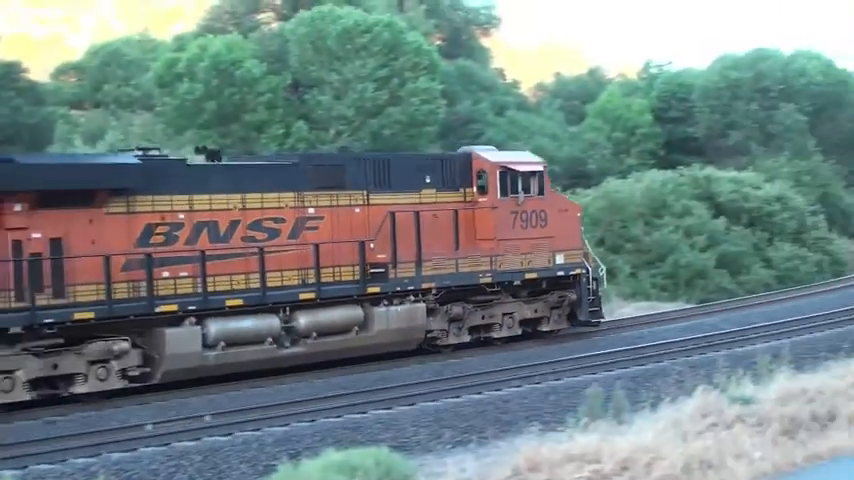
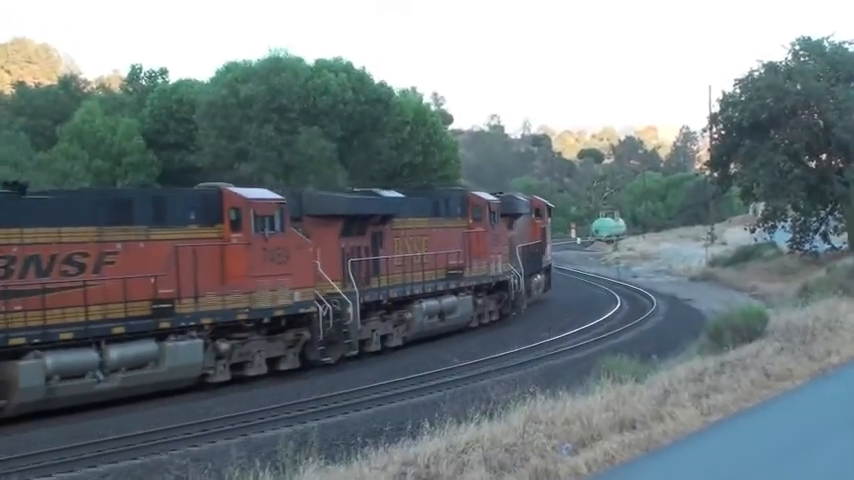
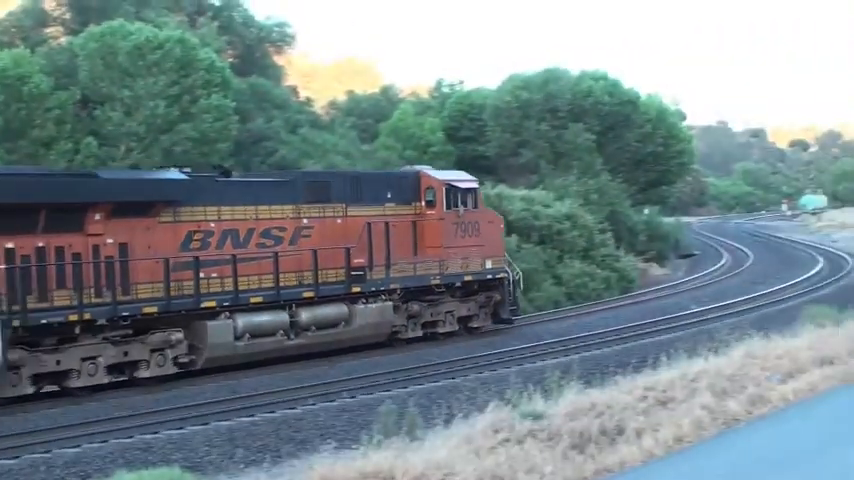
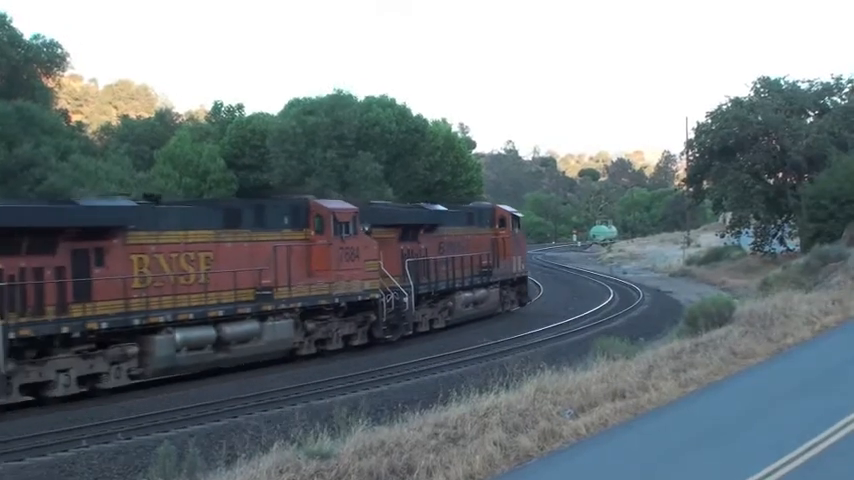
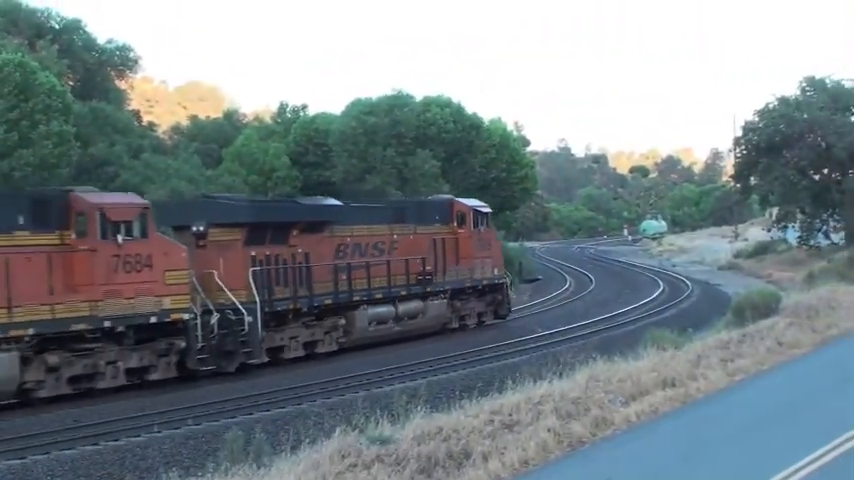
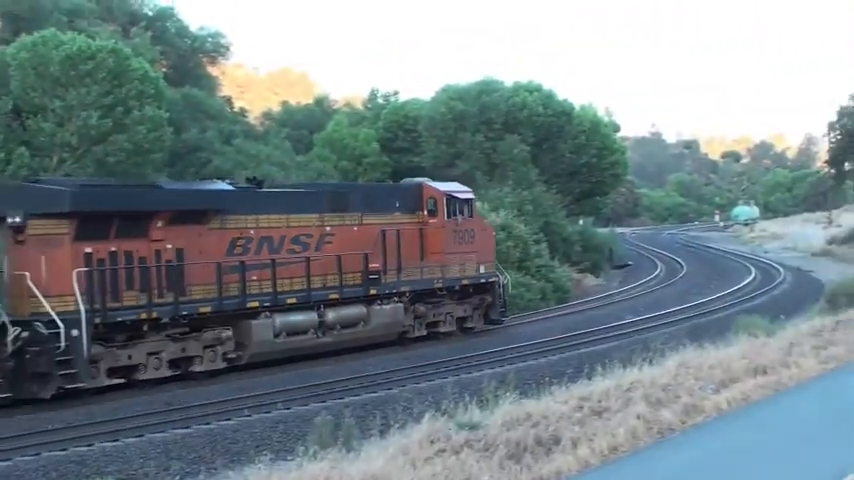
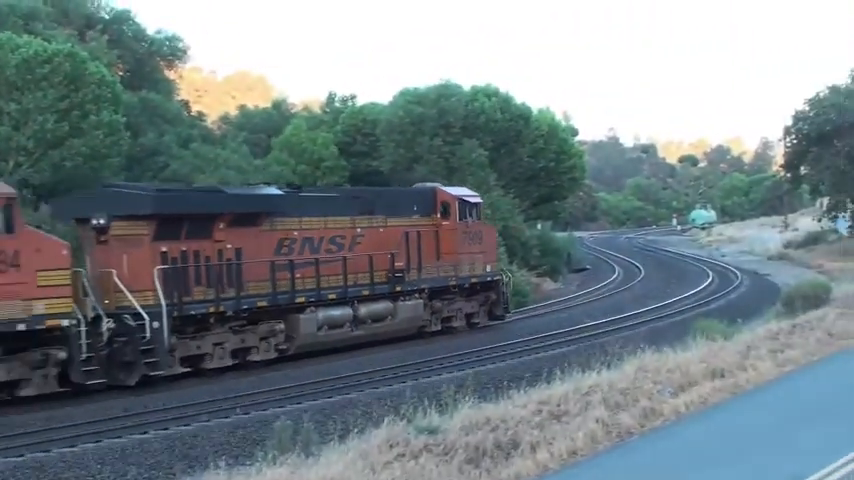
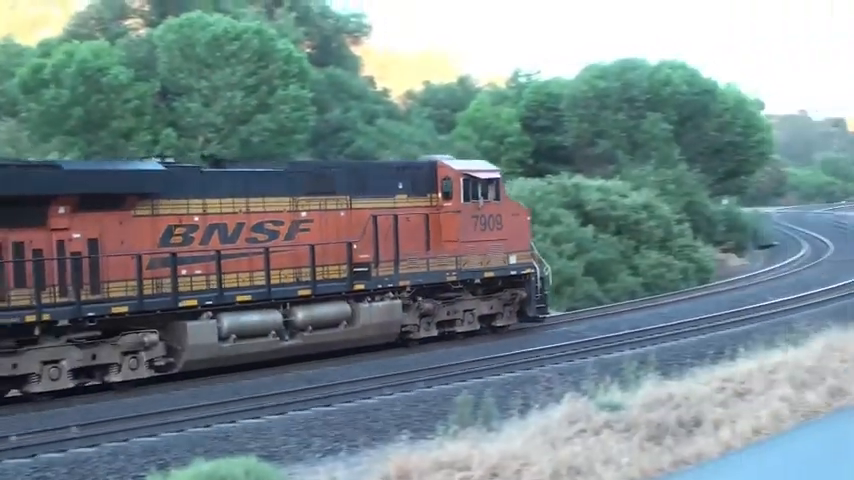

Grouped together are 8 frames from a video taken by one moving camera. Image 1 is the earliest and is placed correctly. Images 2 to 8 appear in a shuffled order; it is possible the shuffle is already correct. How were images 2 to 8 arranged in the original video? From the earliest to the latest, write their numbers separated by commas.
8, 3, 6, 7, 5, 4, 2
